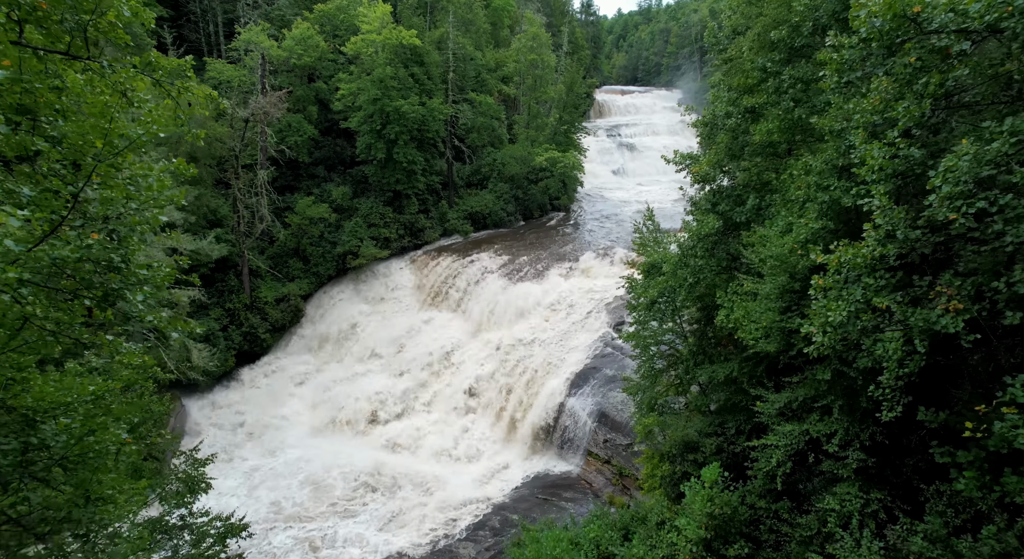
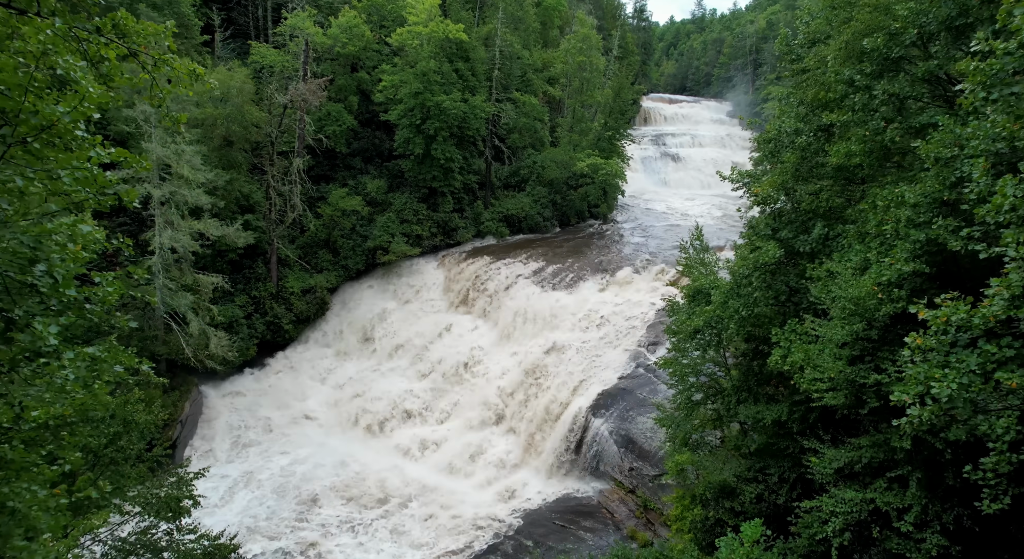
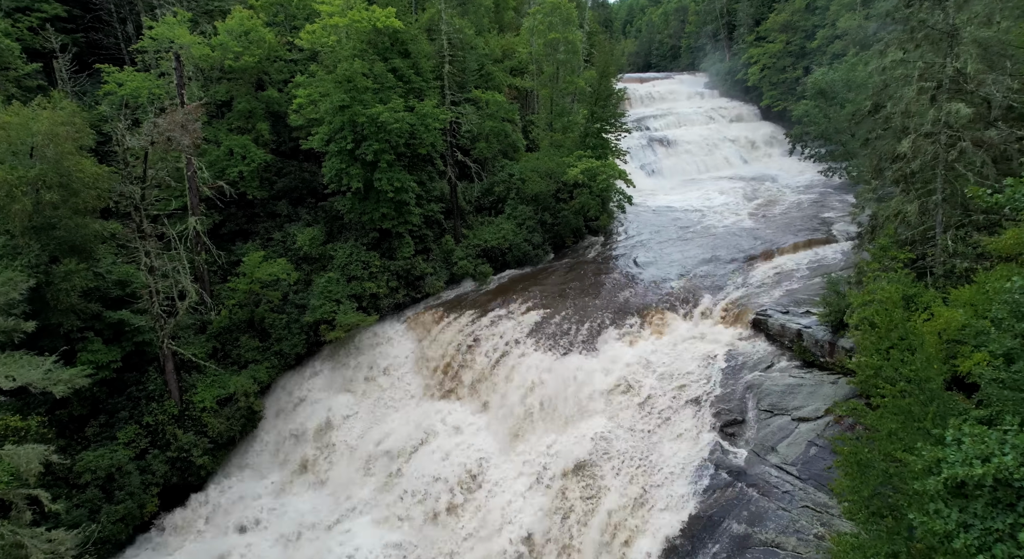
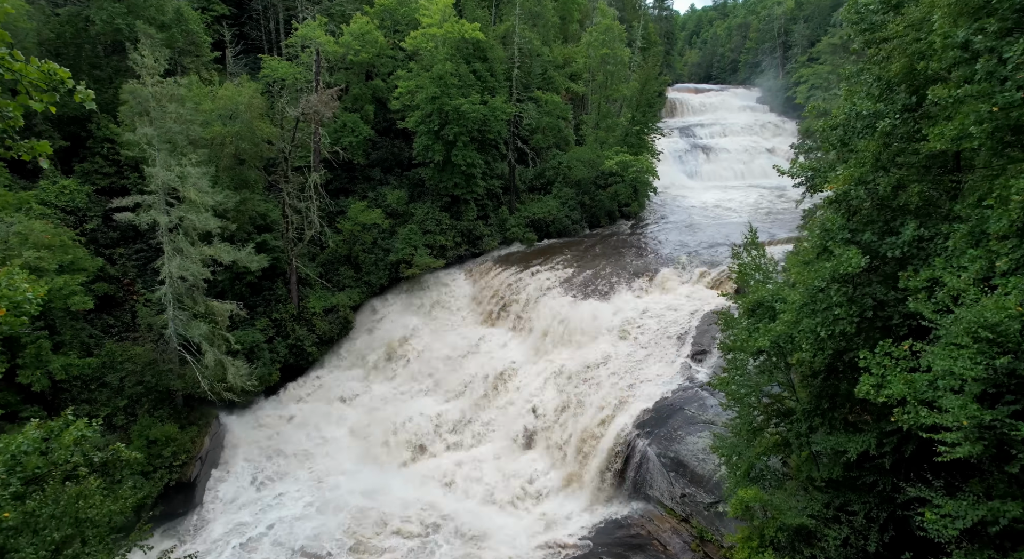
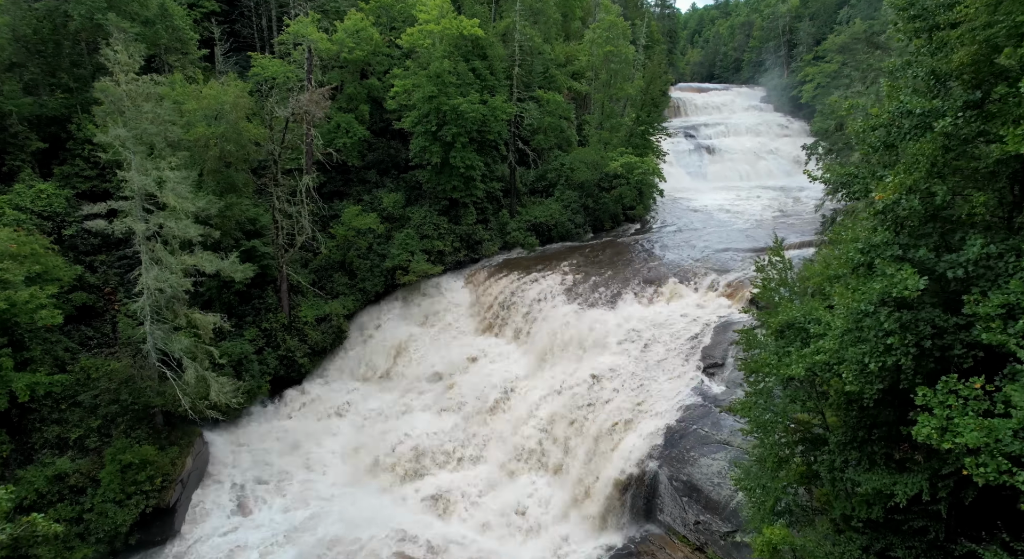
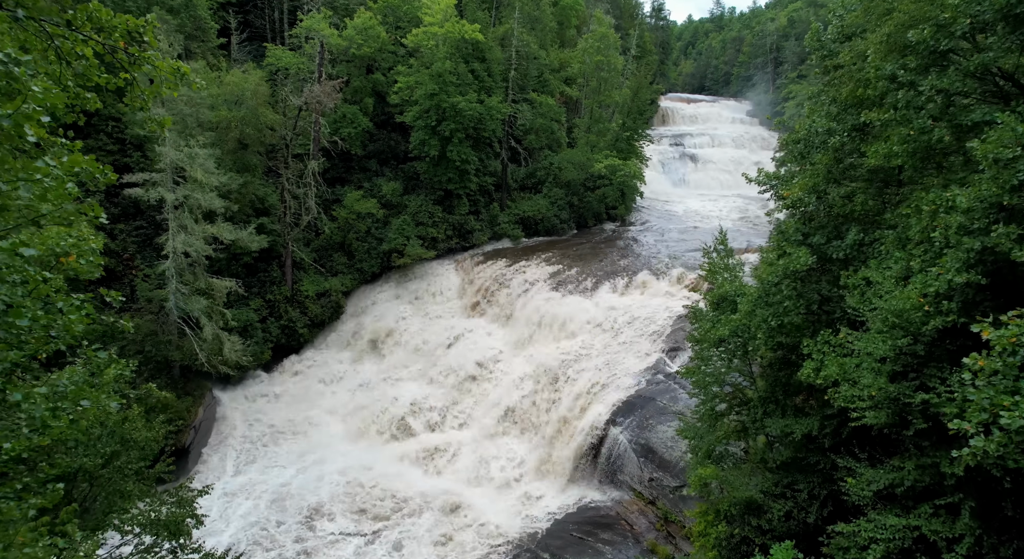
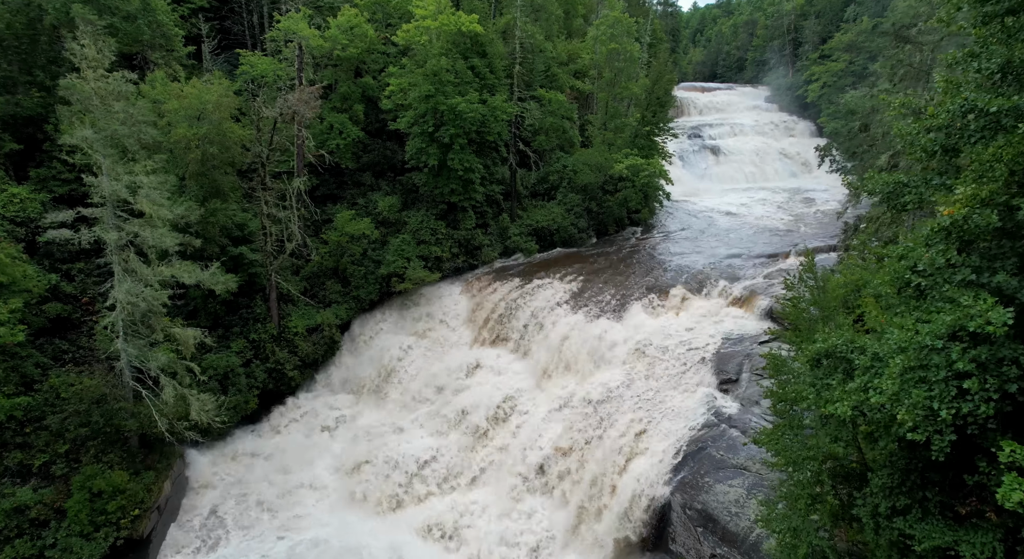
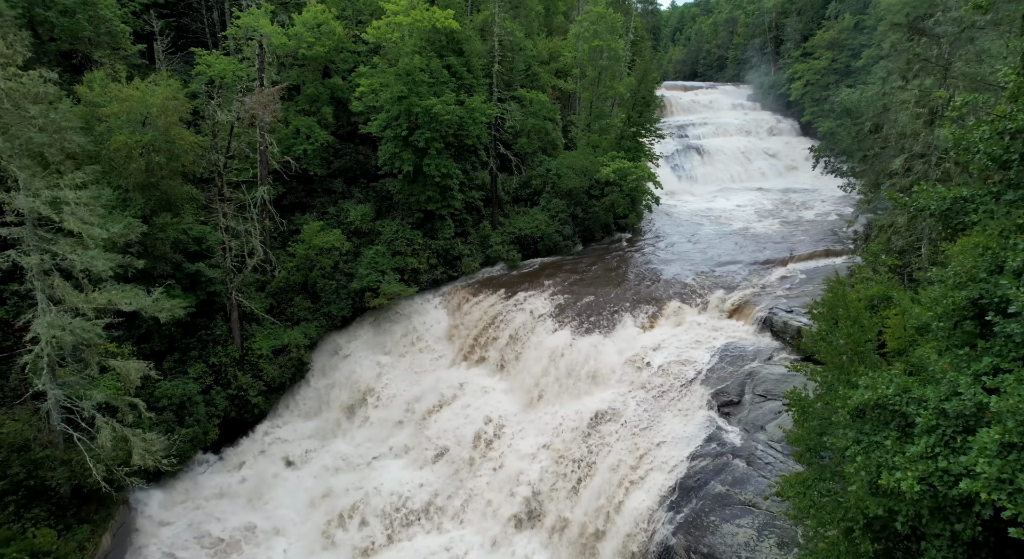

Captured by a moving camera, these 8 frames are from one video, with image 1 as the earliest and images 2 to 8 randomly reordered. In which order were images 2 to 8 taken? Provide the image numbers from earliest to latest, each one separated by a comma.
2, 6, 4, 5, 7, 8, 3
